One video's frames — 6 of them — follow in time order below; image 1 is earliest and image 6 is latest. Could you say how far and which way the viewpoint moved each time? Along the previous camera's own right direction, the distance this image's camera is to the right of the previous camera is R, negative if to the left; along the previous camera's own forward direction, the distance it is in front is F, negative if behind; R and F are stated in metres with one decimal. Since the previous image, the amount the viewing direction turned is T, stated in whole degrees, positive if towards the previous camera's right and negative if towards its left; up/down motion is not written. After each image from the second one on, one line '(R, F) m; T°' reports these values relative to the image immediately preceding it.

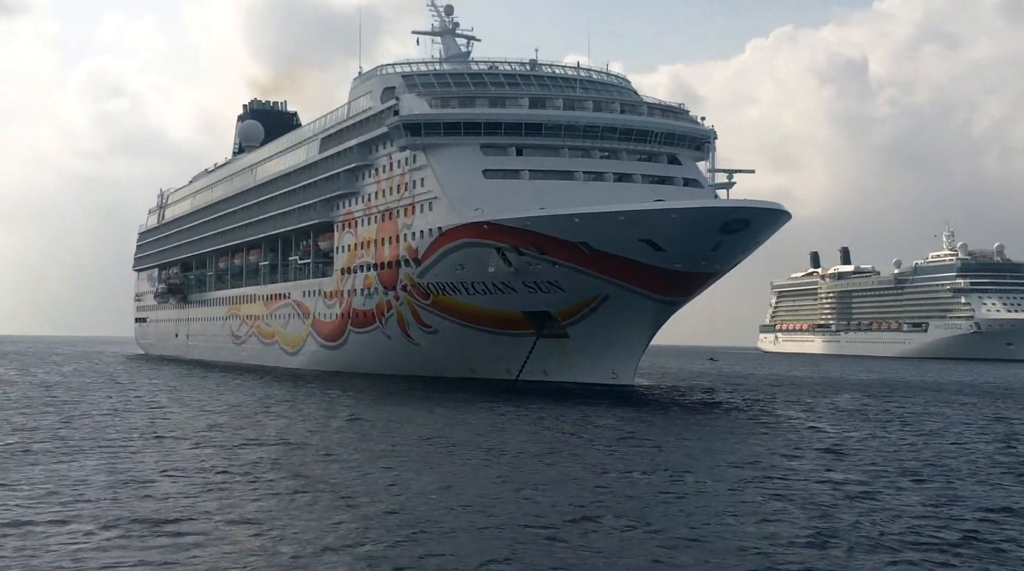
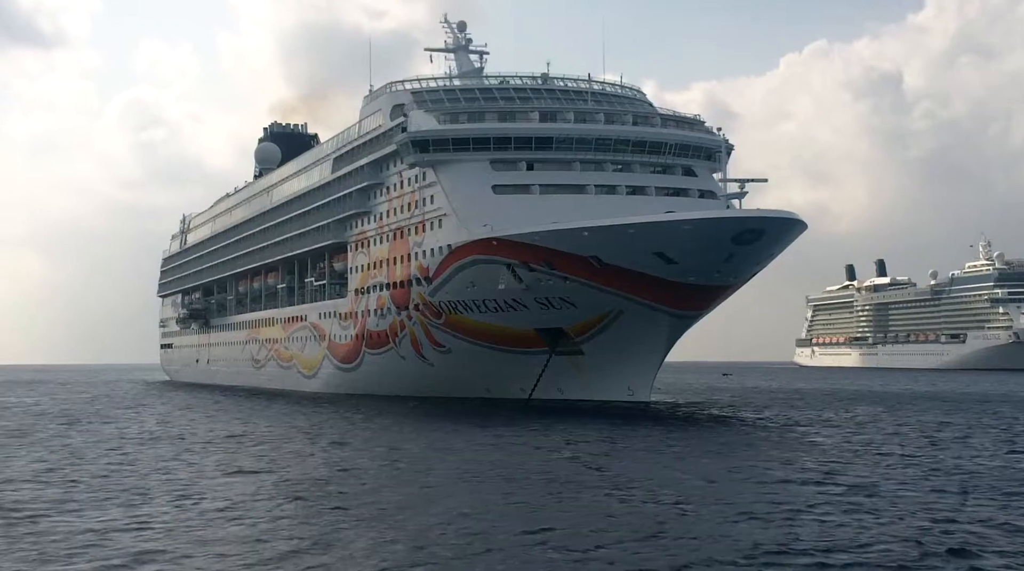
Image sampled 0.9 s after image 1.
(+0.7, +0.7) m; -2°
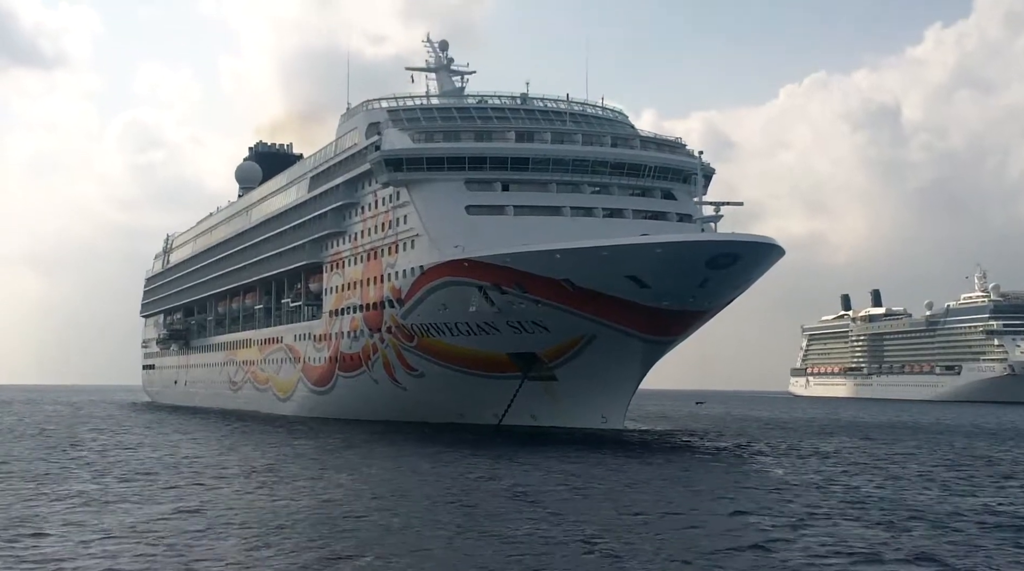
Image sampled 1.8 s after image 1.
(+0.7, +0.8) m; 0°
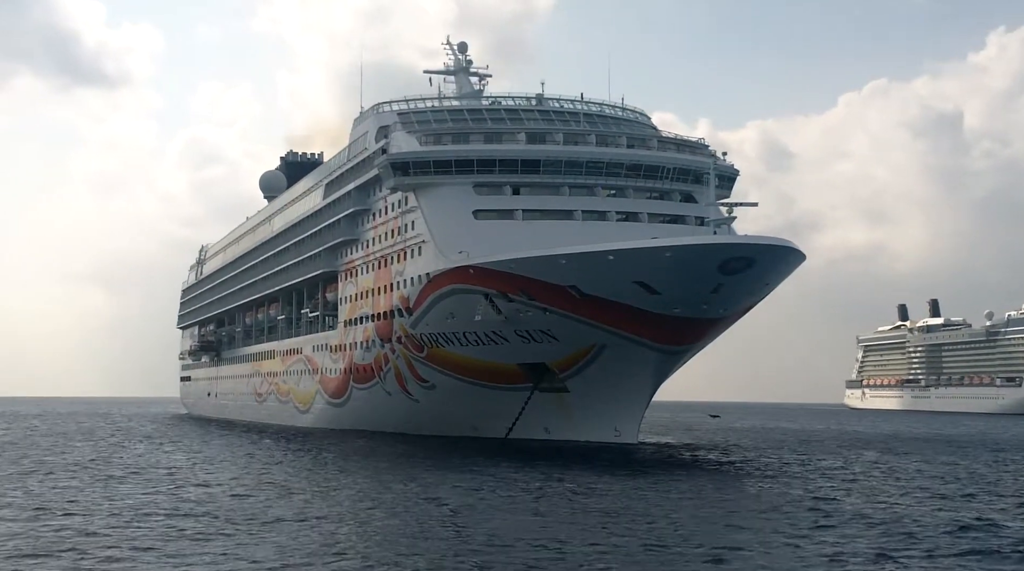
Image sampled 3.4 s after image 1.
(+1.2, +1.3) m; -3°
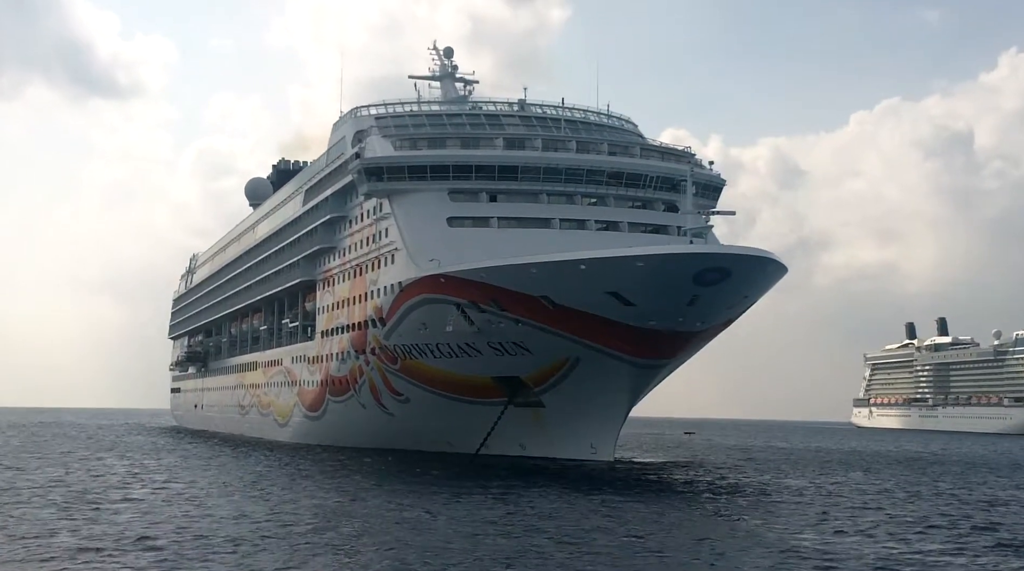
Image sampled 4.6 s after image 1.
(+0.9, +1.1) m; 0°
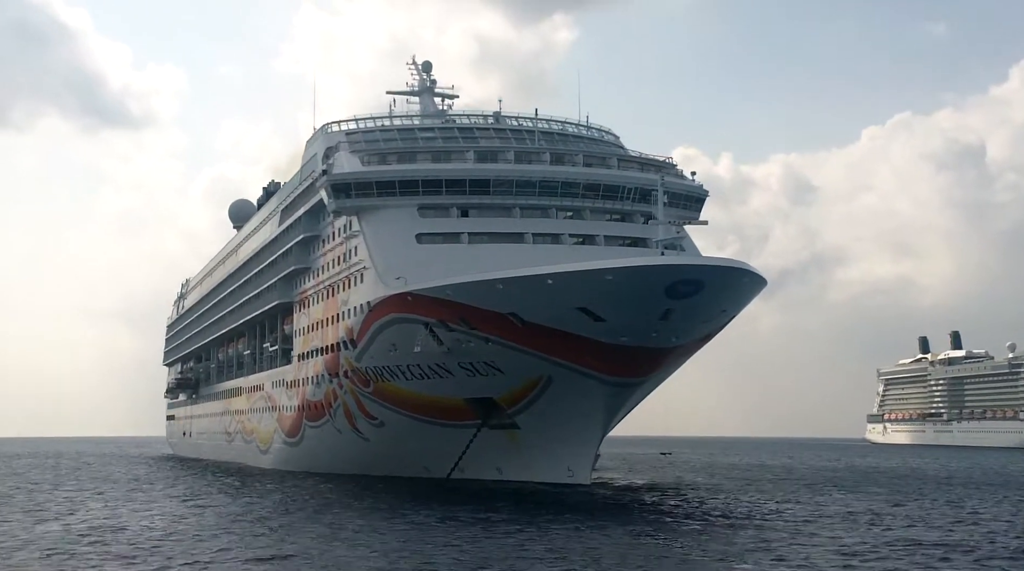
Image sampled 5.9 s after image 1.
(+1.1, +1.1) m; -1°
